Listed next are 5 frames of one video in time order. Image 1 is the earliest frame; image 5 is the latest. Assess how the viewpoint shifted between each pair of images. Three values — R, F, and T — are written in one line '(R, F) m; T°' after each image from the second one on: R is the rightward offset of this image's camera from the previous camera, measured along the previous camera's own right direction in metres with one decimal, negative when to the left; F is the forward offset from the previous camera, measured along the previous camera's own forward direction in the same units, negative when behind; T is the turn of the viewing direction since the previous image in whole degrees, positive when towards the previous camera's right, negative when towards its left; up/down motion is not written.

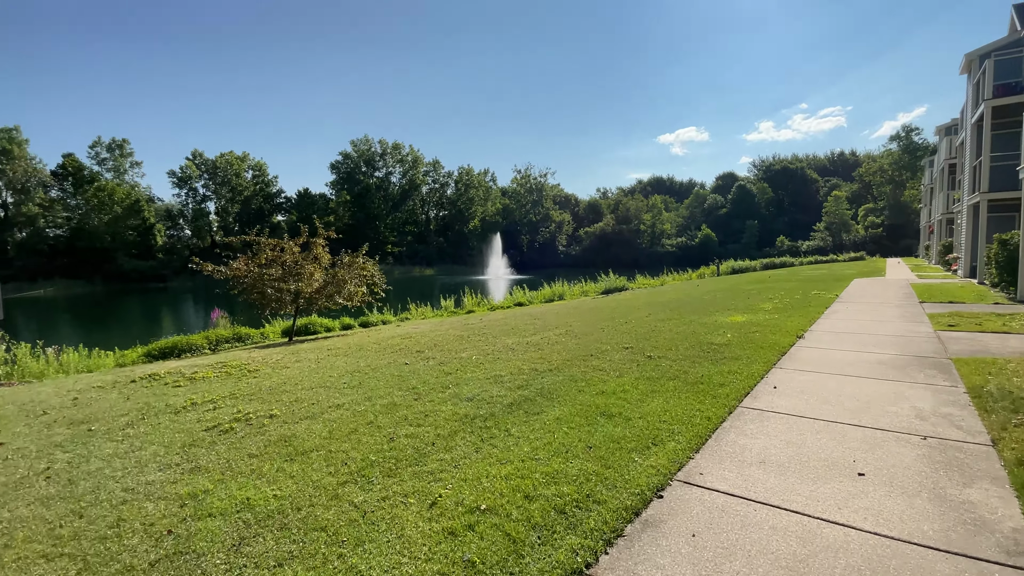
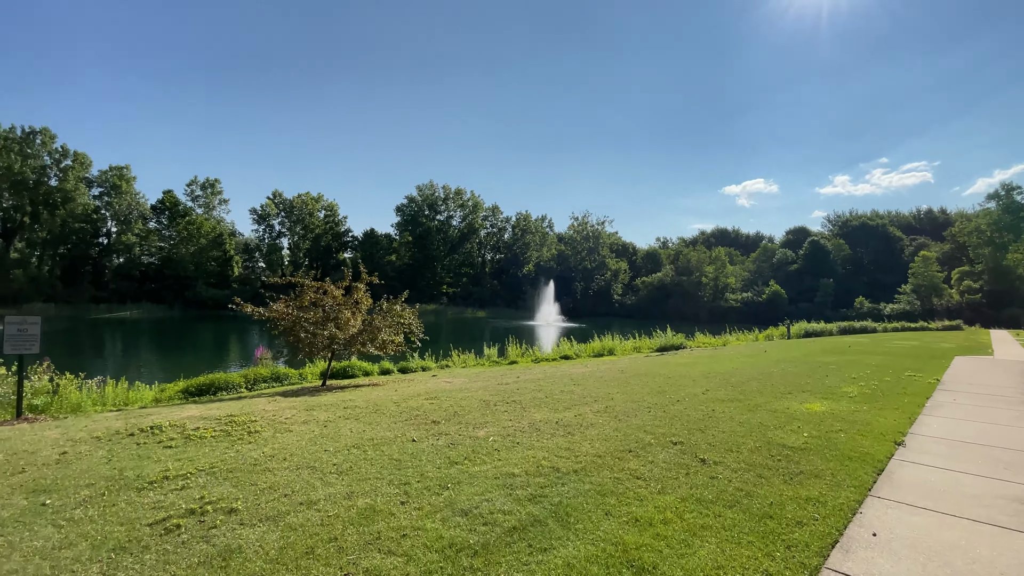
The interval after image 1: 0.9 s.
(+0.3, +0.8) m; -7°
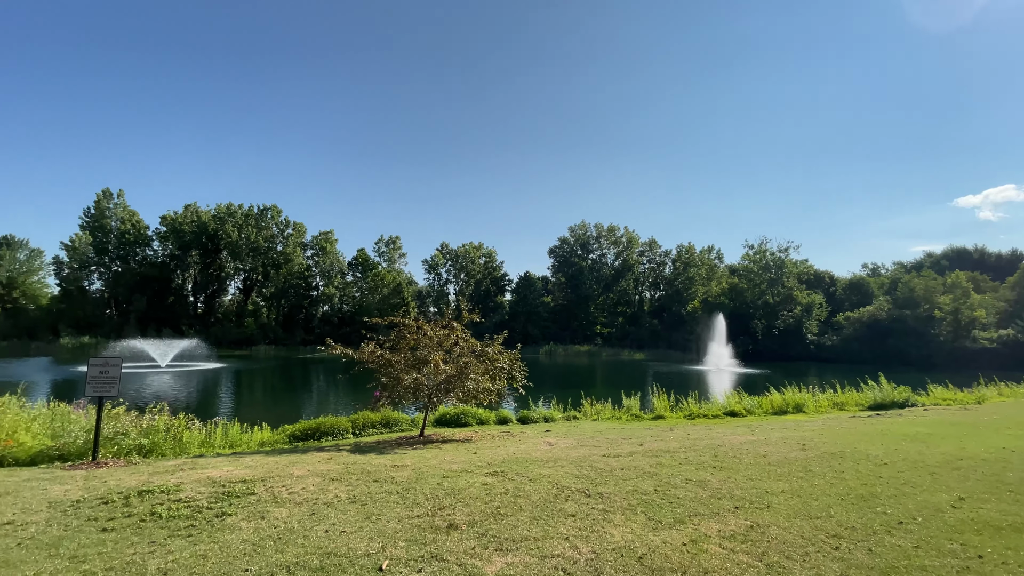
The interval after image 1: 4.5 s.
(+1.1, +2.7) m; -20°
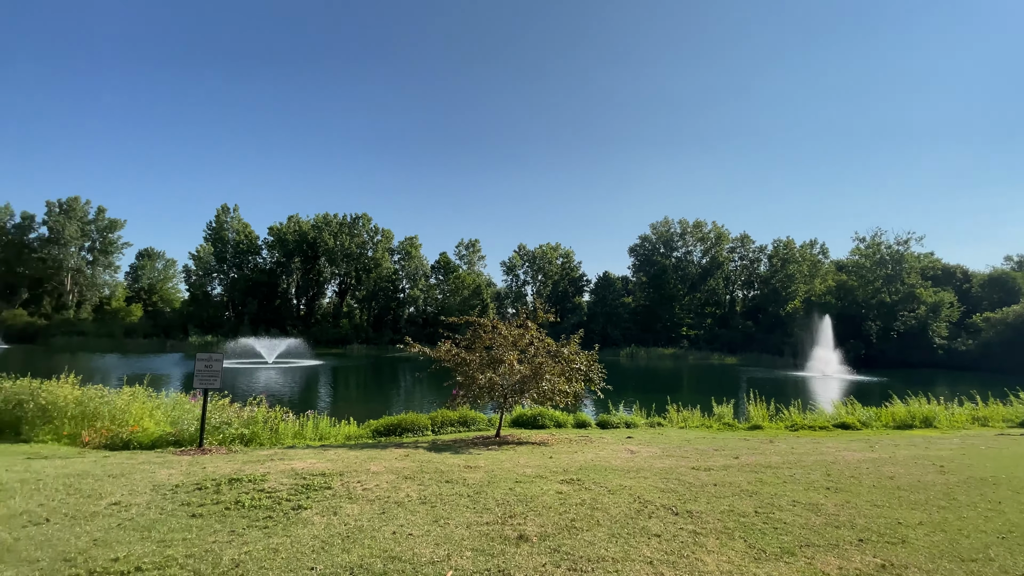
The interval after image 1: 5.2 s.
(+0.1, +0.4) m; -10°
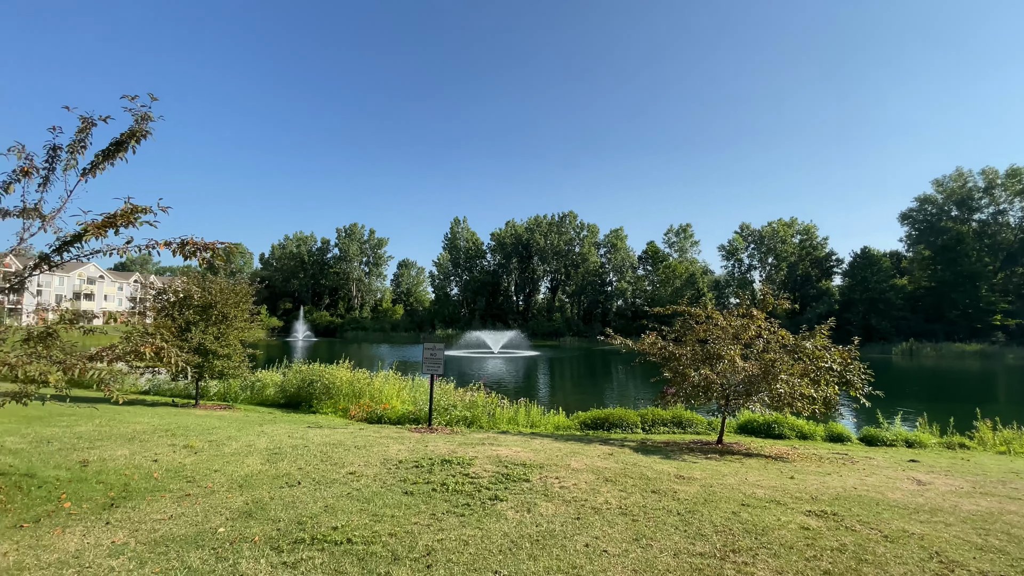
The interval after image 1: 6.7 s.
(+0.1, +0.7) m; -25°
